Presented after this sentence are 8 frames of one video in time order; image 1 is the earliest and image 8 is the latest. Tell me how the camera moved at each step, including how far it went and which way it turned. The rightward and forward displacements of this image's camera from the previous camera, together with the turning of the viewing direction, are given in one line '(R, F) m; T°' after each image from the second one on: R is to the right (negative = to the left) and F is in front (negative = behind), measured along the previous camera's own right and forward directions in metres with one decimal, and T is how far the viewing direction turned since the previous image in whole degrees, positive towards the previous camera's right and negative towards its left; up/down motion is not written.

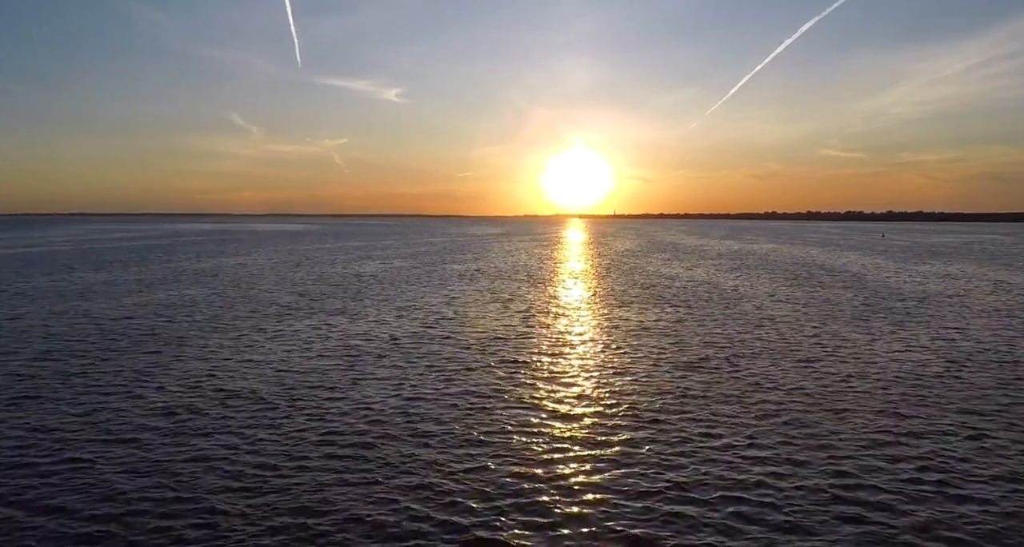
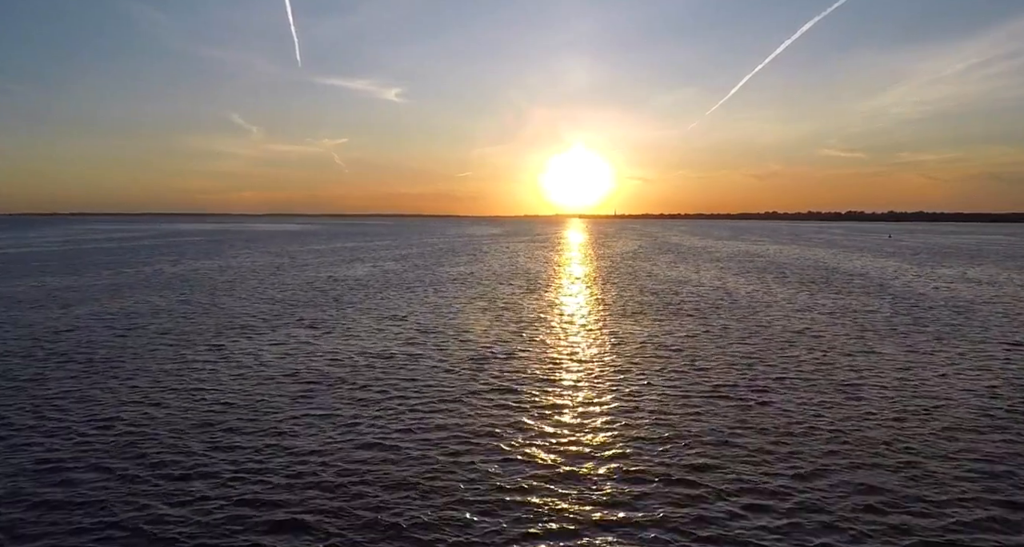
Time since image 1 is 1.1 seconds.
(+0.2, +3.1) m; 0°
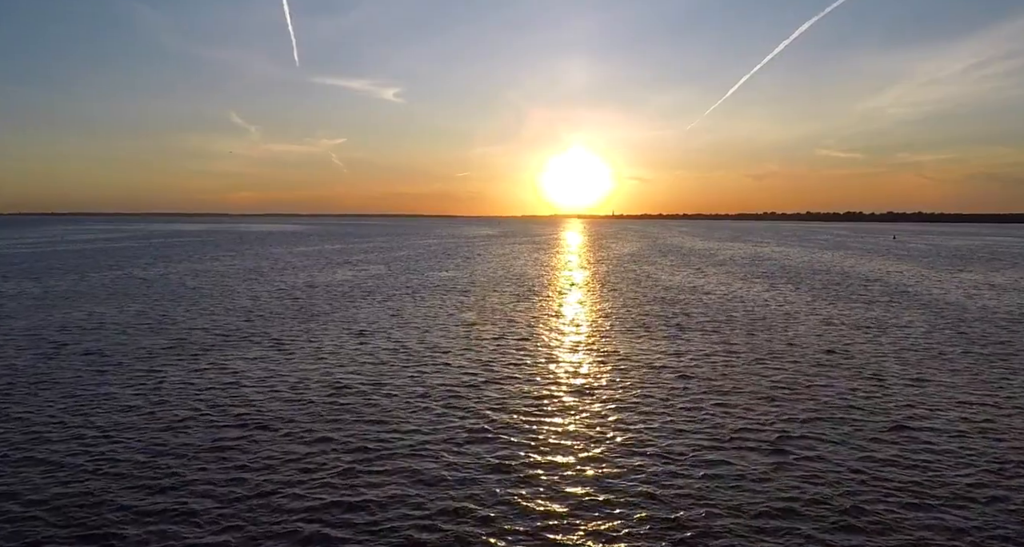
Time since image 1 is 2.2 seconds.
(+0.4, +3.4) m; 0°
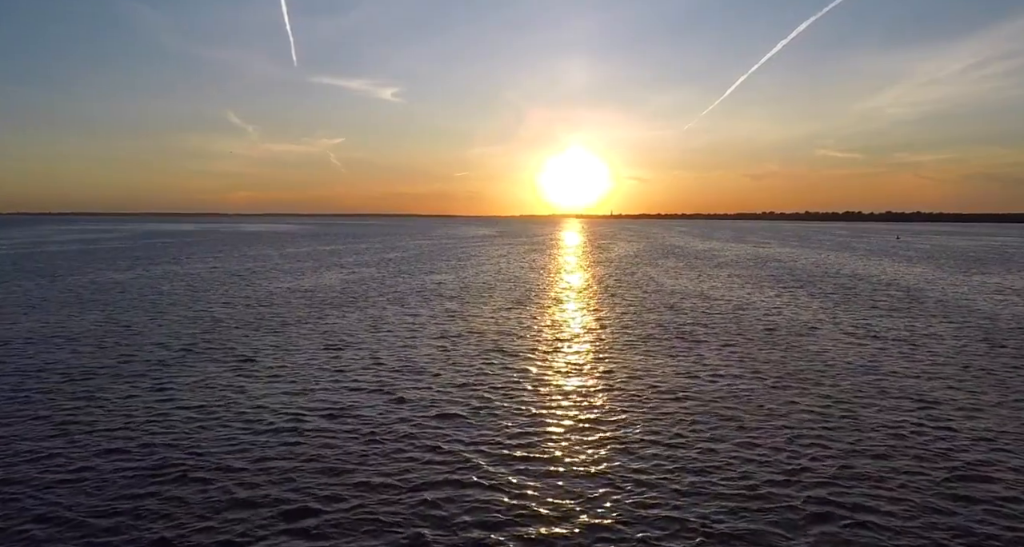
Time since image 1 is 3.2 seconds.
(+0.2, +2.5) m; 0°
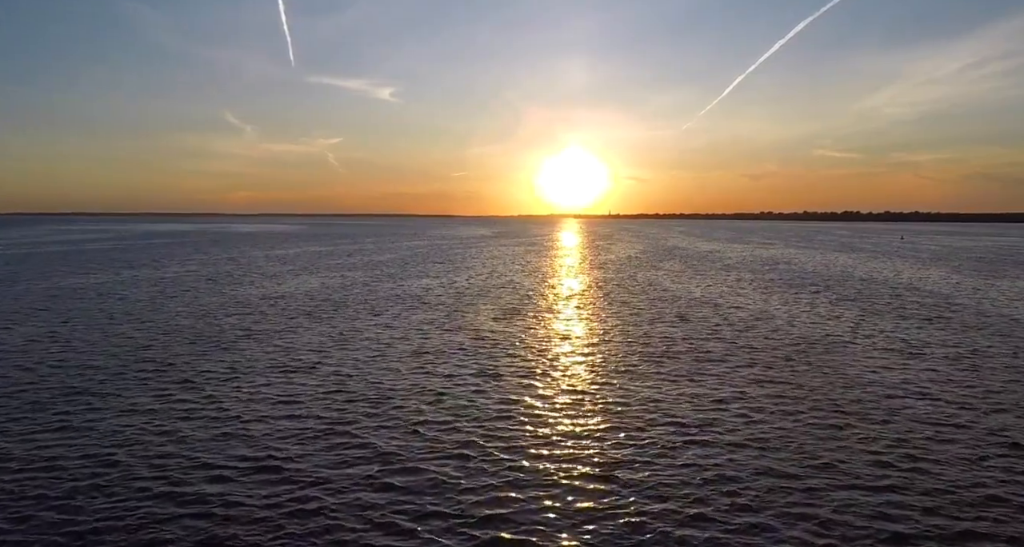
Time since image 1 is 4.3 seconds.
(+0.3, +3.1) m; 0°
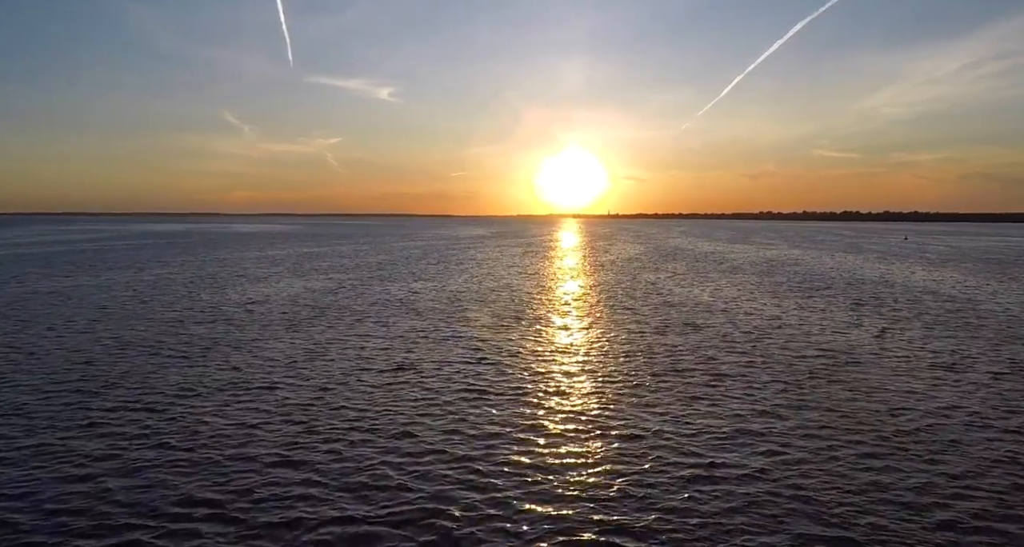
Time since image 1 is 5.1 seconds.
(+0.2, +2.2) m; 0°
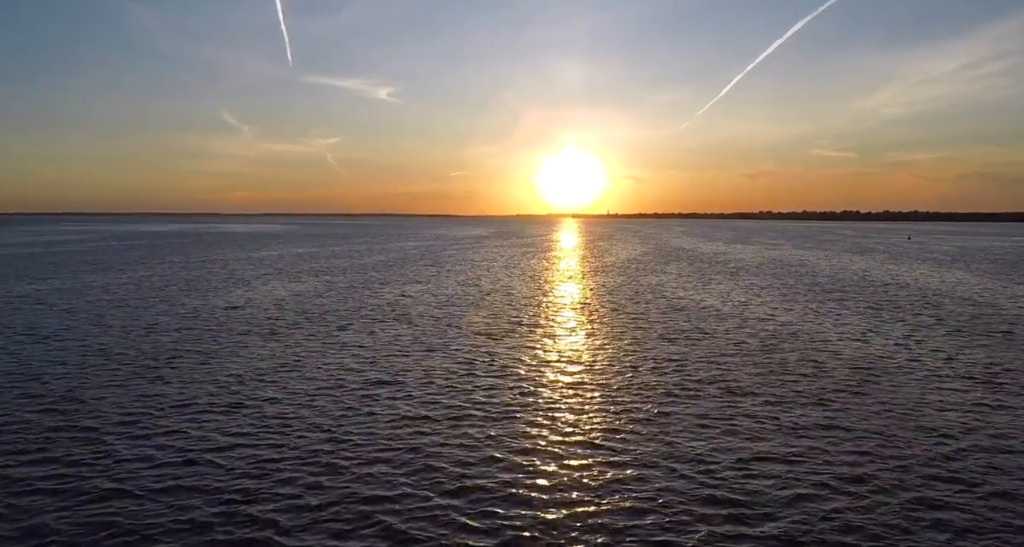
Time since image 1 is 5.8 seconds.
(+0.1, +1.9) m; 0°
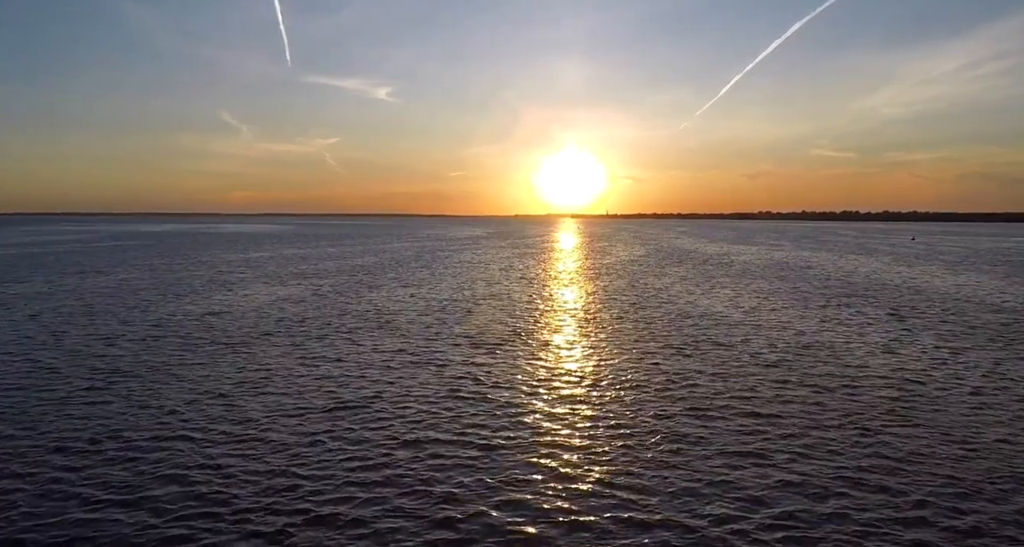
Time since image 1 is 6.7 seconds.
(+0.2, +2.0) m; 0°
